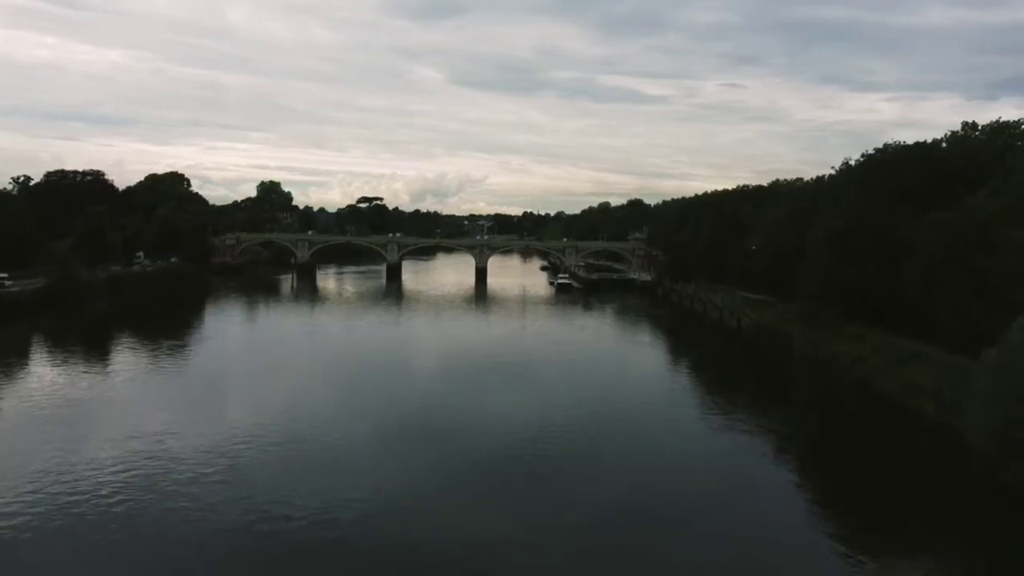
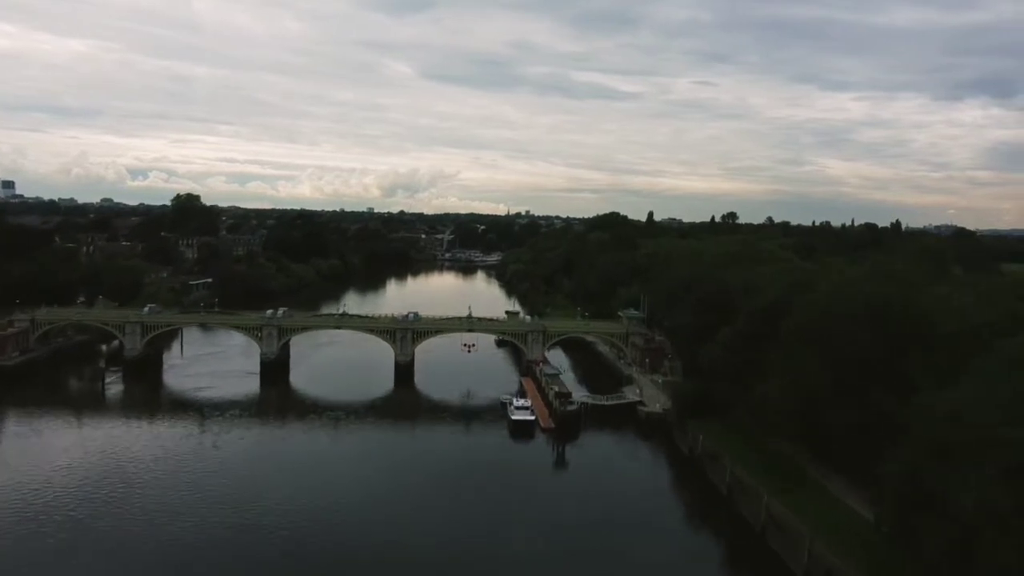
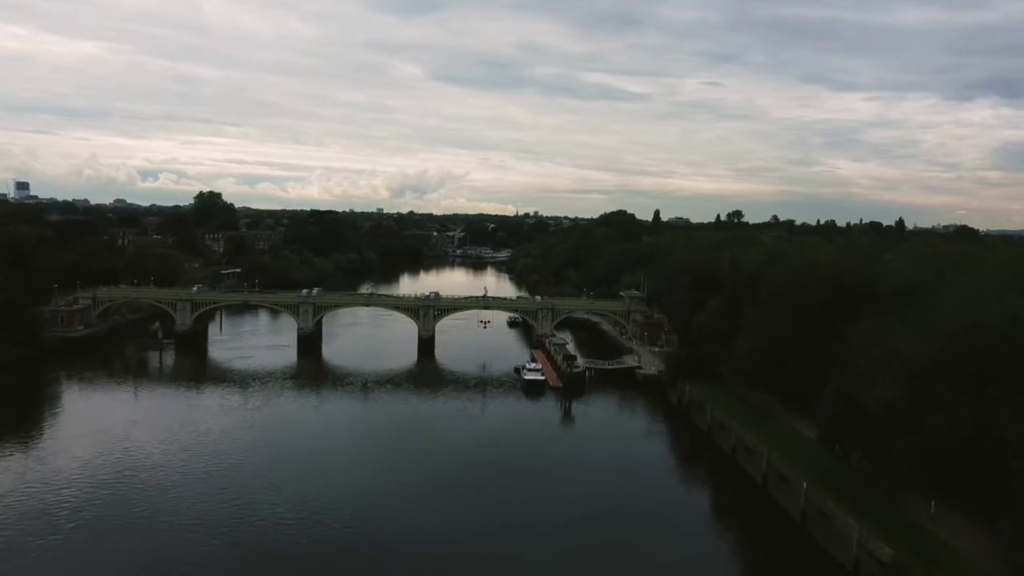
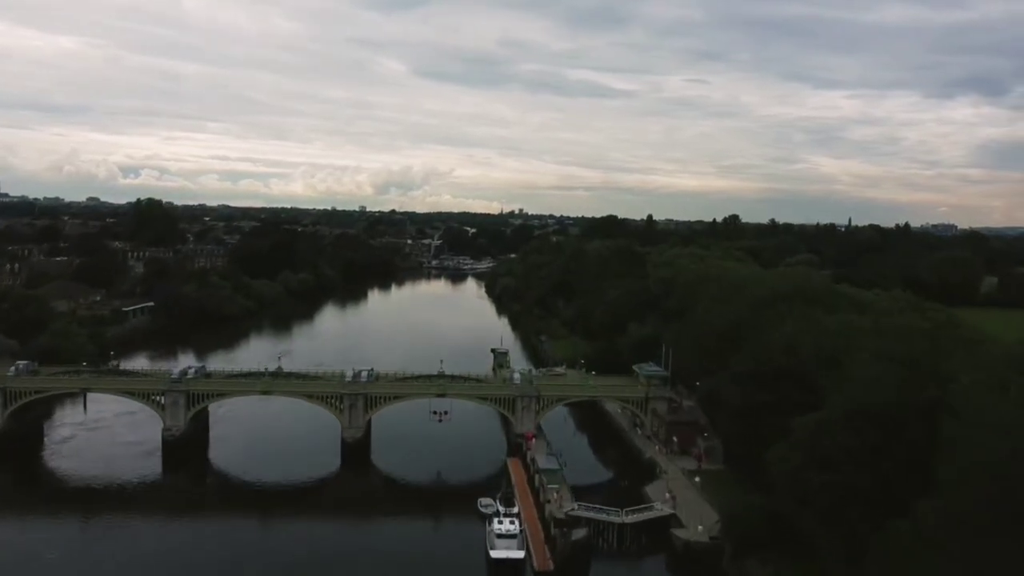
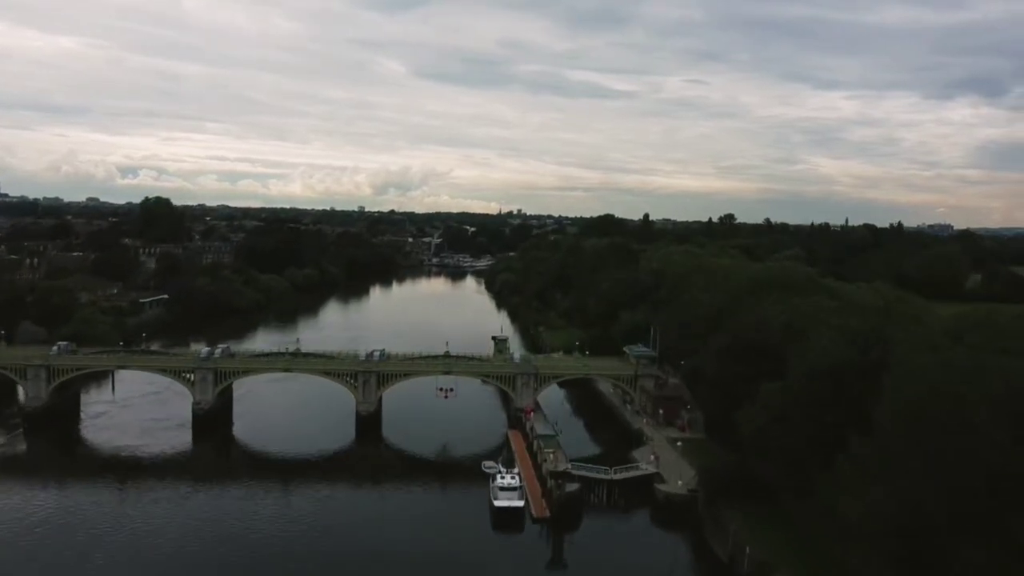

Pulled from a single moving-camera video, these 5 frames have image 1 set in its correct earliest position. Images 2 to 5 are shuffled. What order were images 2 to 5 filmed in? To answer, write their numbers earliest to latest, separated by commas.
3, 2, 5, 4
